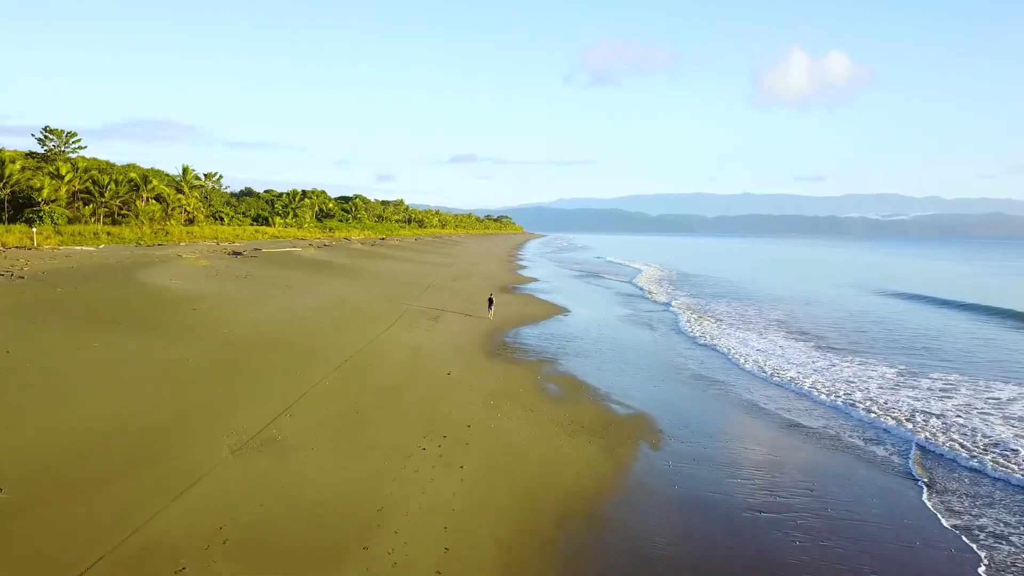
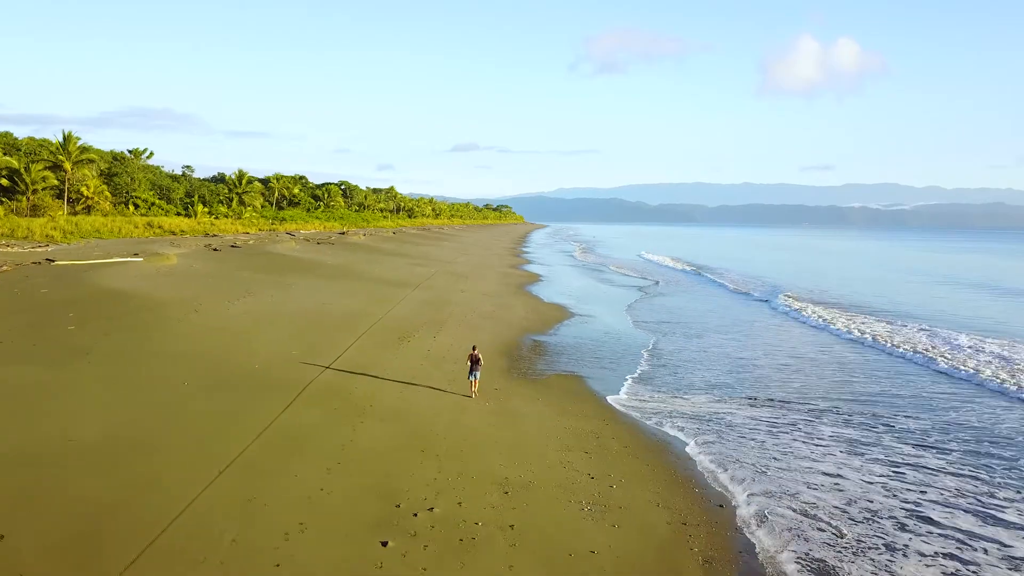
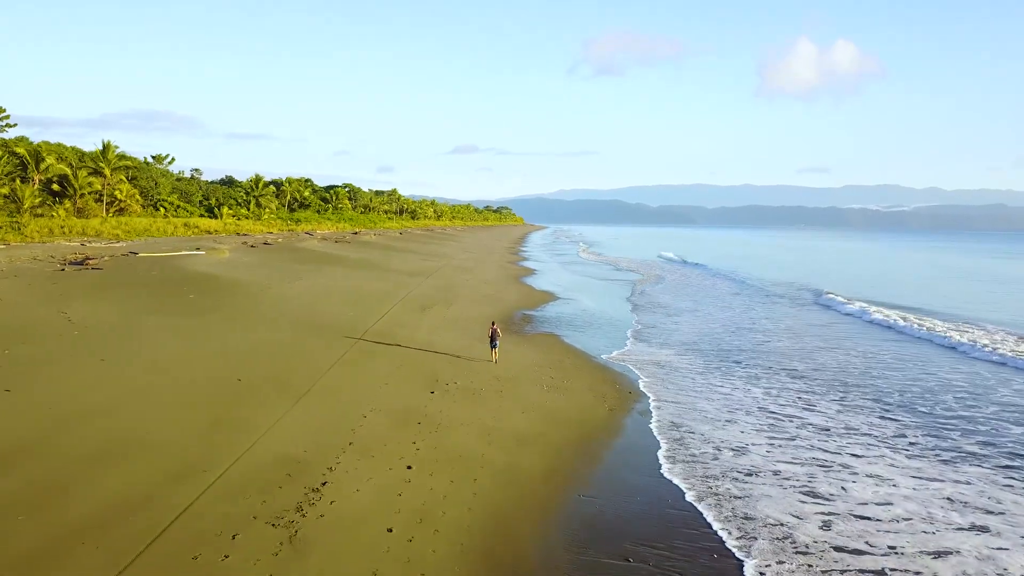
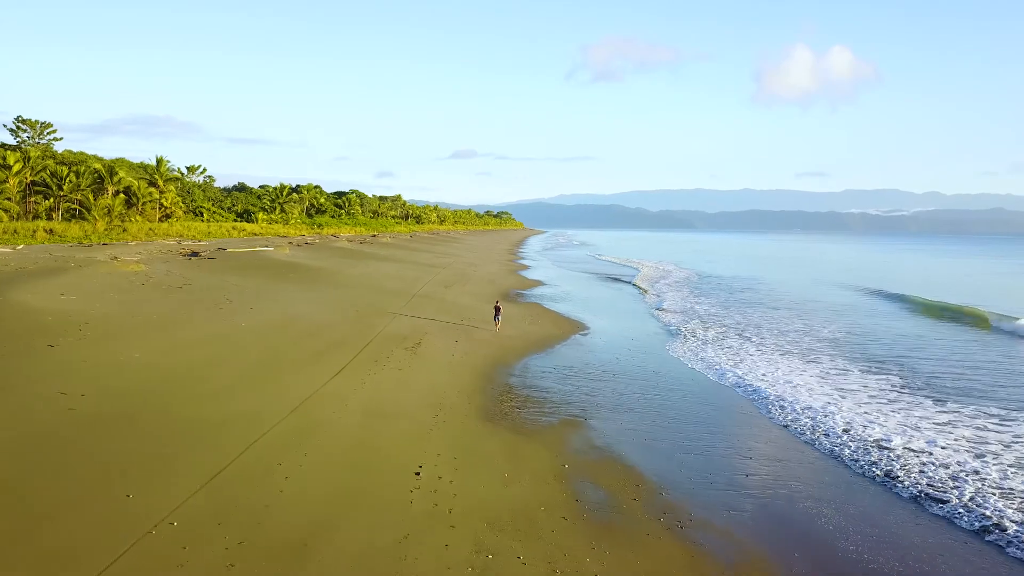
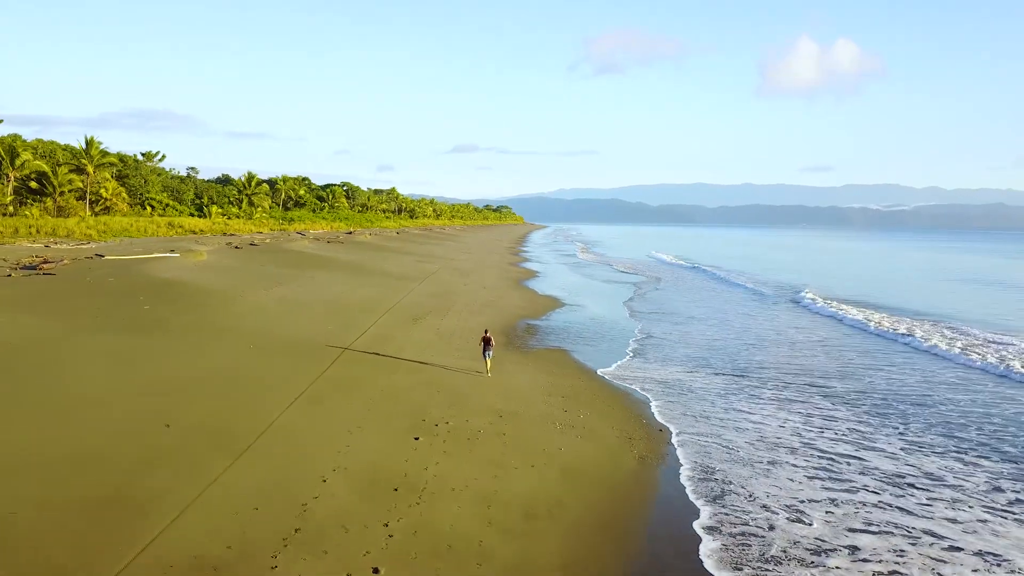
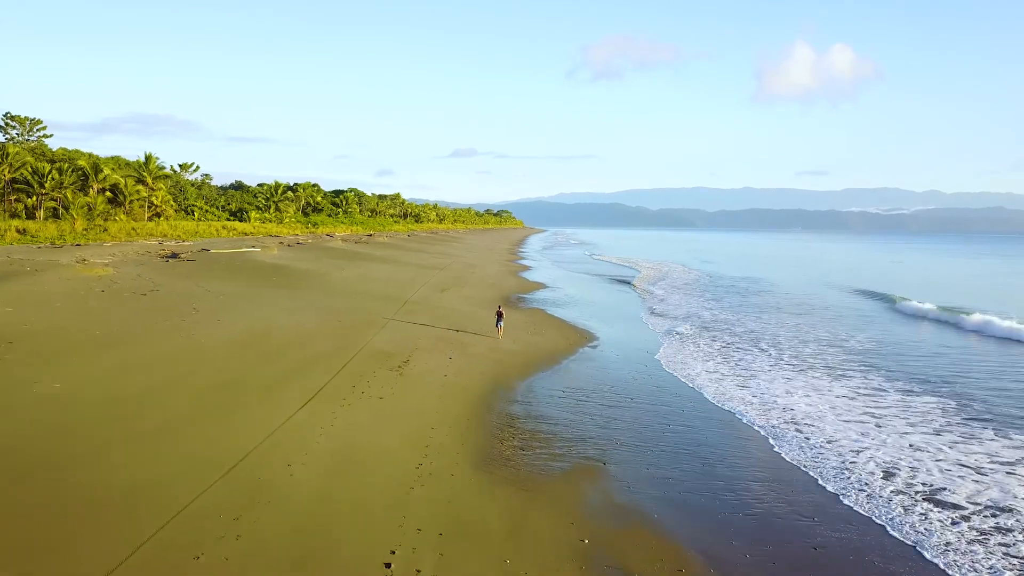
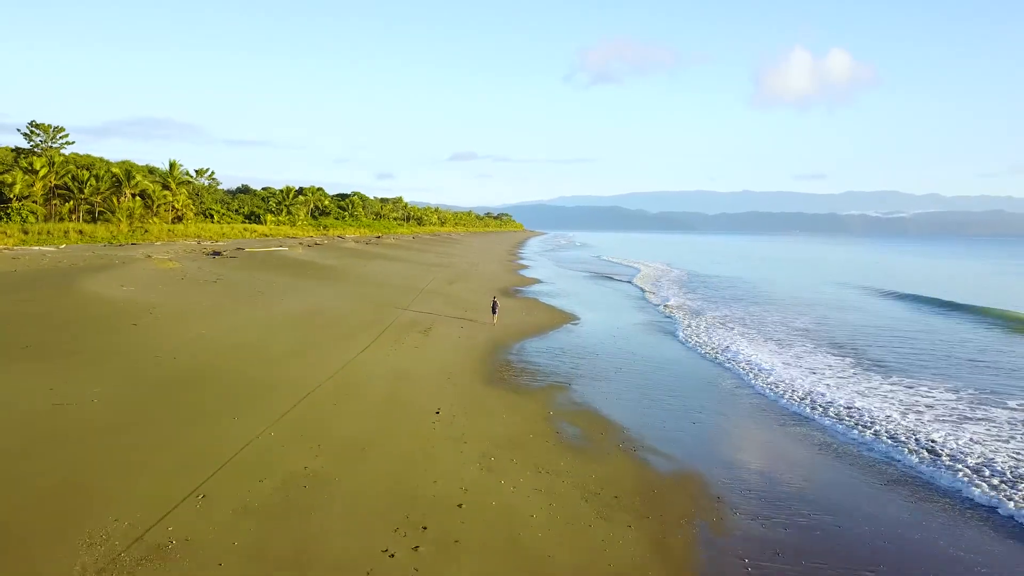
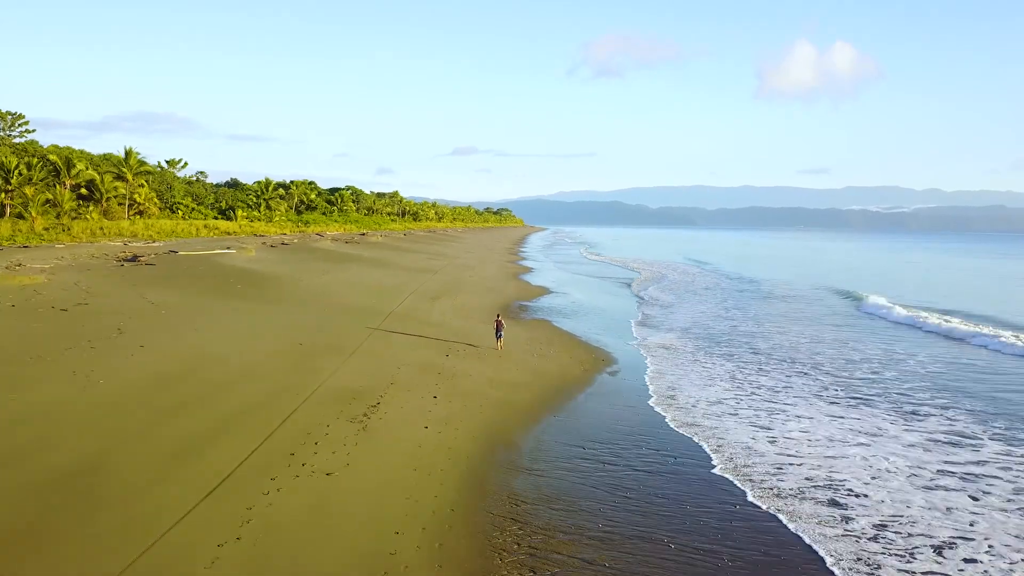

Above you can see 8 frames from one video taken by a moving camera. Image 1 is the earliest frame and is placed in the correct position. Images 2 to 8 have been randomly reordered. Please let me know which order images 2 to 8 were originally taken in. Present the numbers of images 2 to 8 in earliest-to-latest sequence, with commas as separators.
7, 4, 6, 8, 3, 5, 2
